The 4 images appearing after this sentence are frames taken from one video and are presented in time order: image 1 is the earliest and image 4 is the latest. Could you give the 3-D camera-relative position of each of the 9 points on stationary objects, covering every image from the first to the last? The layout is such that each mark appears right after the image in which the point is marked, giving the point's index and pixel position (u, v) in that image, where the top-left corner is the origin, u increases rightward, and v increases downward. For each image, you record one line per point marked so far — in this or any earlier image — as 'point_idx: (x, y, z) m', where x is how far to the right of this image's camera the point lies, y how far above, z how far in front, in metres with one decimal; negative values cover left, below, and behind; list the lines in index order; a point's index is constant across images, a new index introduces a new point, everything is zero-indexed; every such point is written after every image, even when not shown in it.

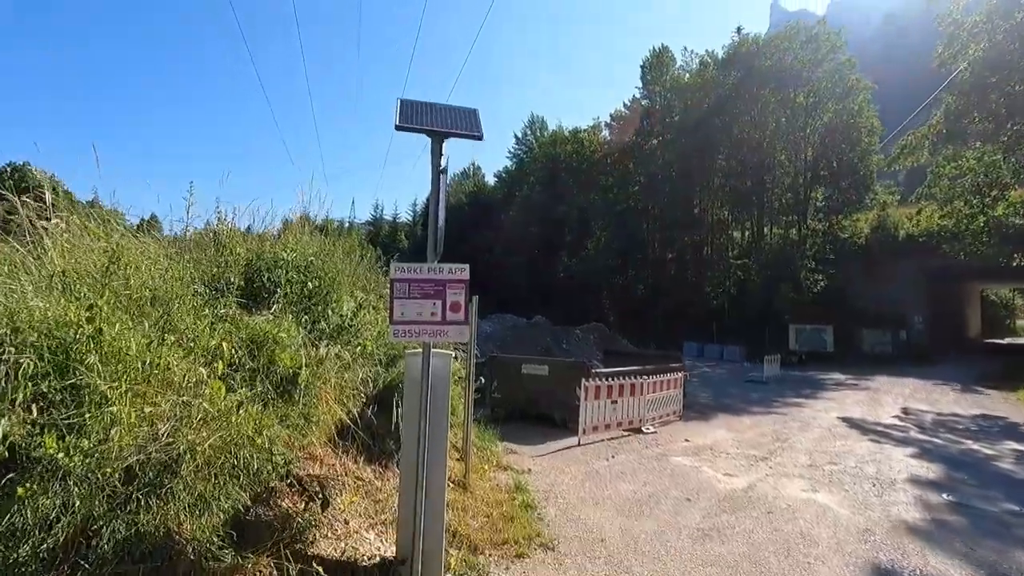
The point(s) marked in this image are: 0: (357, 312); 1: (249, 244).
0: (-1.7, -0.2, +6.0) m
1: (-3.0, +0.6, +6.1) m
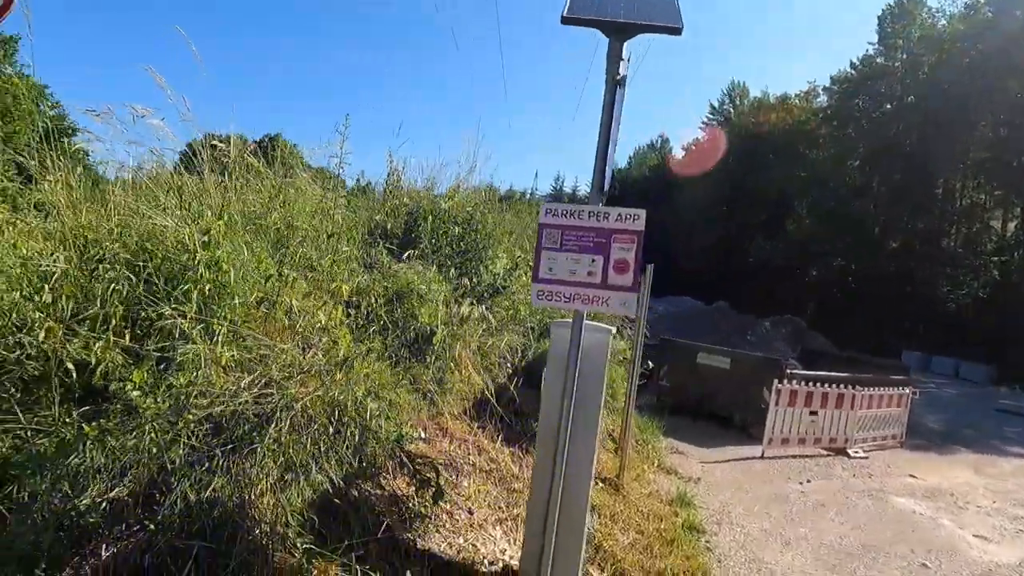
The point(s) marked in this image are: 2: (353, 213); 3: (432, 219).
0: (0.0, +0.2, +5.4) m
1: (-1.1, +1.1, +5.8) m
2: (-1.4, +0.7, +4.9) m
3: (-0.8, +0.7, +5.3) m
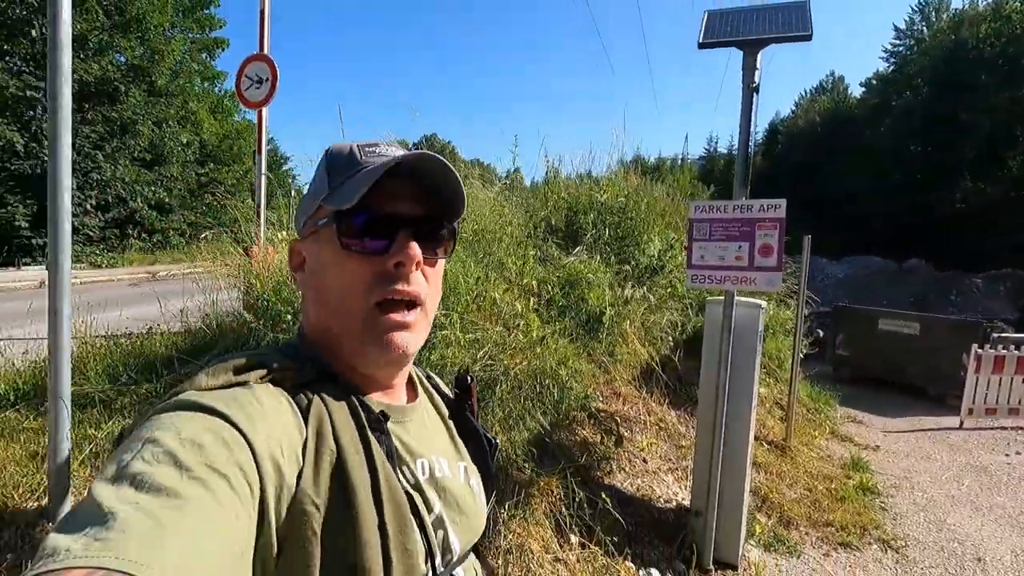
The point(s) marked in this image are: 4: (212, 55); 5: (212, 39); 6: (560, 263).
0: (+1.7, +0.4, +5.9) m
1: (+0.7, +1.3, +6.5) m
2: (+0.1, +0.8, +5.8) m
3: (+0.9, +0.9, +6.0) m
4: (-10.9, +8.4, +19.4) m
5: (-10.8, +8.9, +19.2) m
6: (+0.4, +0.2, +5.0) m
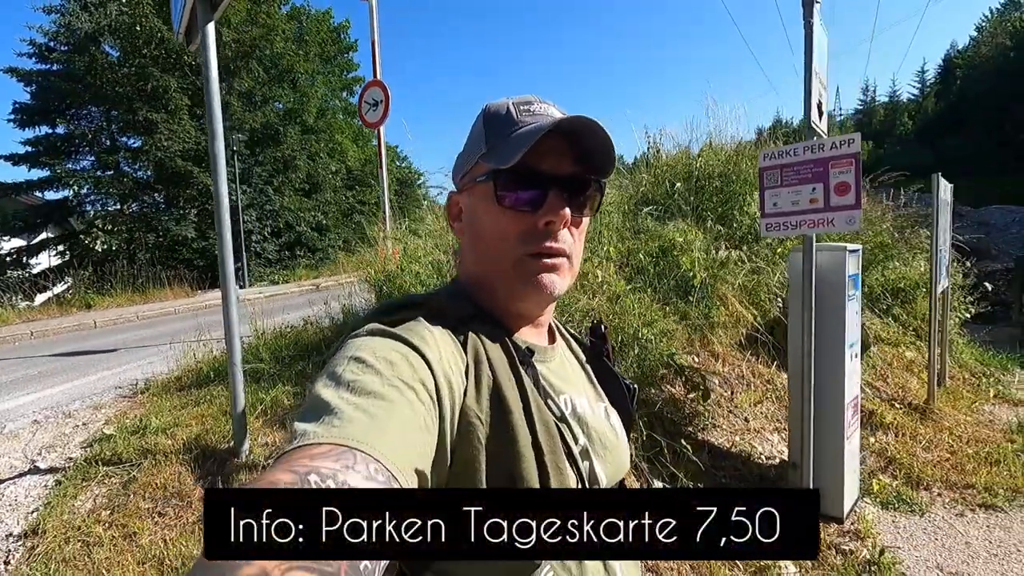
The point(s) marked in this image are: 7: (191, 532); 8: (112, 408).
0: (+2.7, +0.8, +5.6) m
1: (+1.9, +1.6, +6.5) m
2: (+1.2, +1.1, +5.9) m
3: (+1.9, +1.2, +6.0) m
4: (-6.6, +8.0, +21.9) m
5: (-6.6, +8.5, +21.7) m
6: (+1.3, +0.5, +5.1) m
7: (-1.6, -1.2, +2.7) m
8: (-3.3, -1.0, +4.4) m
